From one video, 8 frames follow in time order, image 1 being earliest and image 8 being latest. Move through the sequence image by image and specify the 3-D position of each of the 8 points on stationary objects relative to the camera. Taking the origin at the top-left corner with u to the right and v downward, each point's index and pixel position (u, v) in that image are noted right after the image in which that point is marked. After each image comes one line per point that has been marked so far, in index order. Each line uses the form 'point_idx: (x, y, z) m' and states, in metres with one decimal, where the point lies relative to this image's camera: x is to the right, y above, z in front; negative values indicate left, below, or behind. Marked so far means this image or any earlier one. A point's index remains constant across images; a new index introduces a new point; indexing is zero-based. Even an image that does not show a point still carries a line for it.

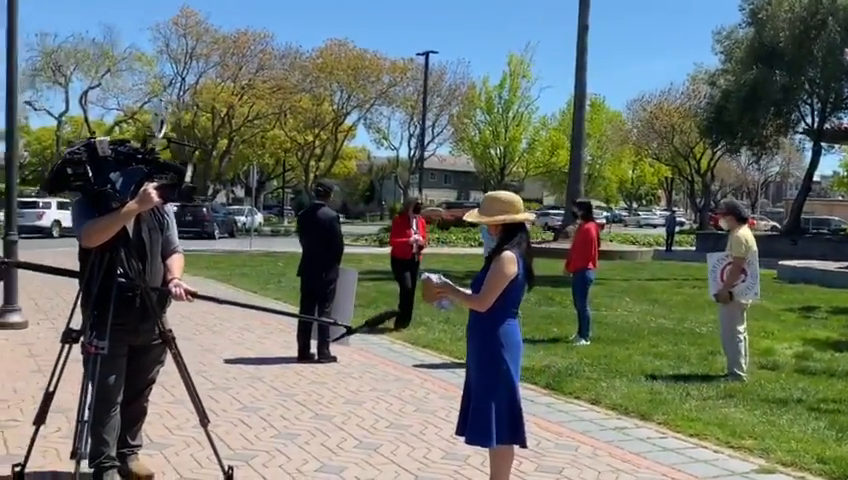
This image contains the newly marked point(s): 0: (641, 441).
0: (+1.6, -1.5, +6.8) m
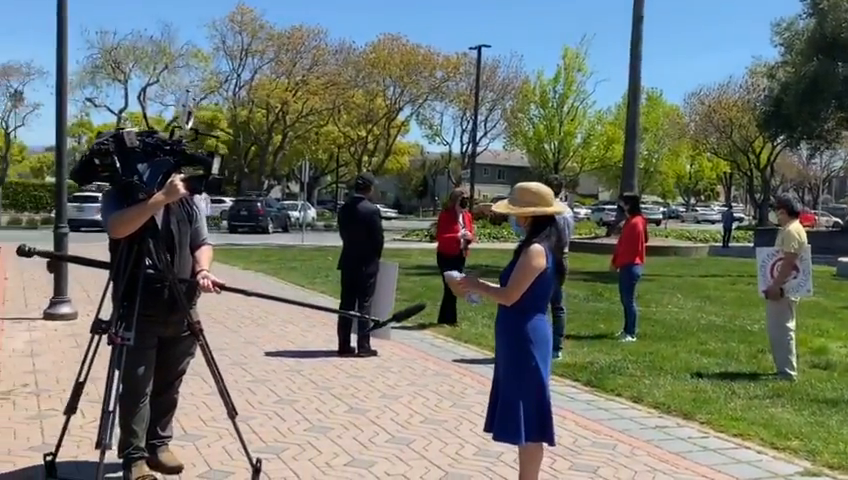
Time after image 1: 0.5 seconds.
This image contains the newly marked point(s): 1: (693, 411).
0: (+1.9, -1.5, +6.6) m
1: (+2.2, -1.4, +7.4) m
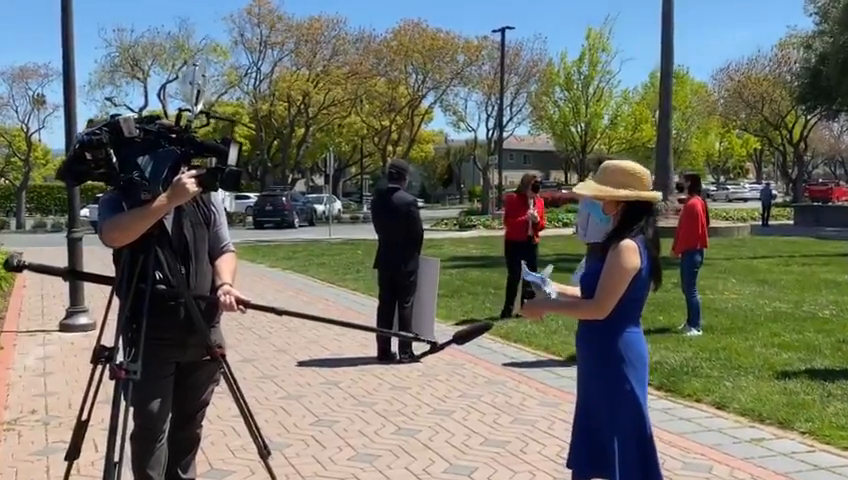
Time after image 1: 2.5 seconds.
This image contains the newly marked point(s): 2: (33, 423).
0: (+2.3, -1.4, +5.7) m
1: (+2.6, -1.3, +6.5) m
2: (-2.8, -1.3, +6.5) m
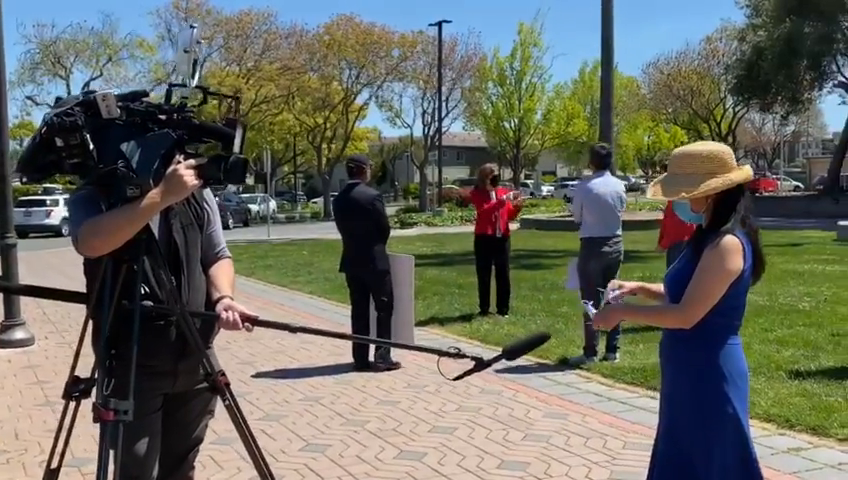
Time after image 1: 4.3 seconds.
0: (+2.3, -1.3, +5.2) m
1: (+2.6, -1.2, +6.0) m
2: (-2.8, -1.4, +5.6) m
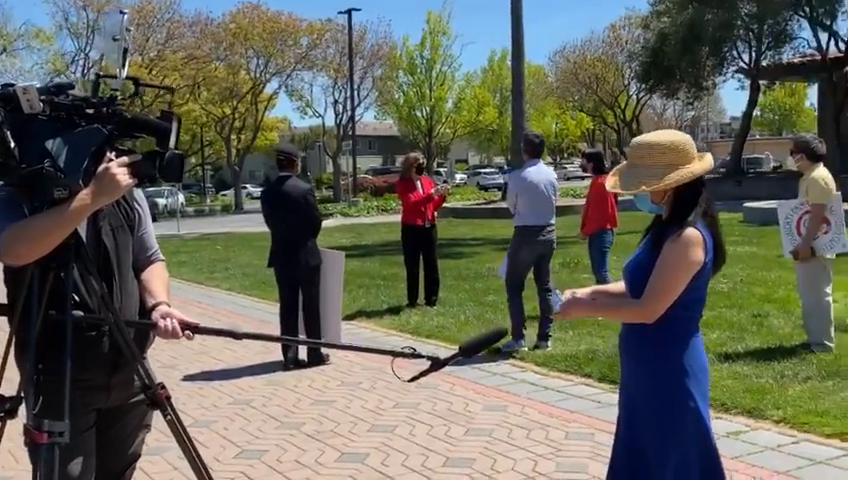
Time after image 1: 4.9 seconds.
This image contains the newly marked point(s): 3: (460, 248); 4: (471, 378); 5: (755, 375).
0: (+2.0, -1.2, +5.3) m
1: (+2.2, -1.1, +6.1) m
2: (-3.1, -1.4, +5.2) m
3: (+0.7, -0.2, +18.1) m
4: (+0.4, -1.1, +7.4) m
5: (+2.5, -1.0, +6.8) m
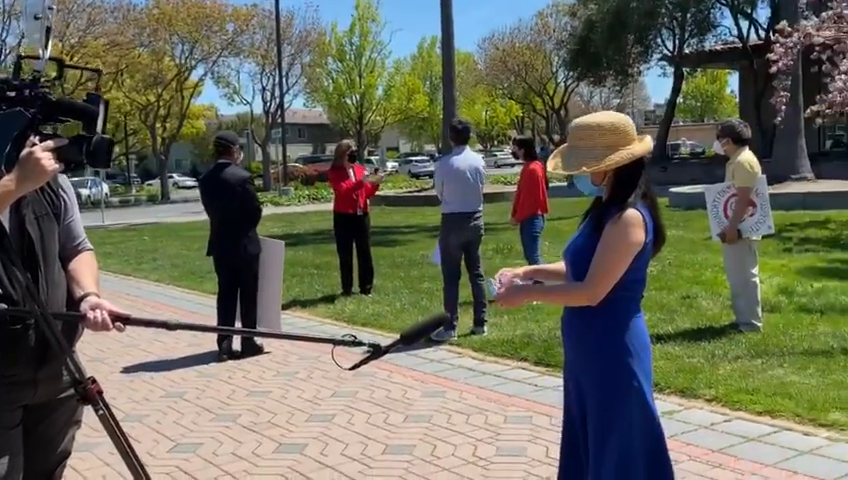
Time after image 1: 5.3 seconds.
0: (+1.7, -1.1, +5.4) m
1: (+1.8, -1.0, +6.2) m
2: (-3.5, -1.4, +4.9) m
3: (-0.6, +0.1, +18.0) m
4: (-0.1, -1.0, +7.3) m
5: (+2.0, -0.9, +7.0) m
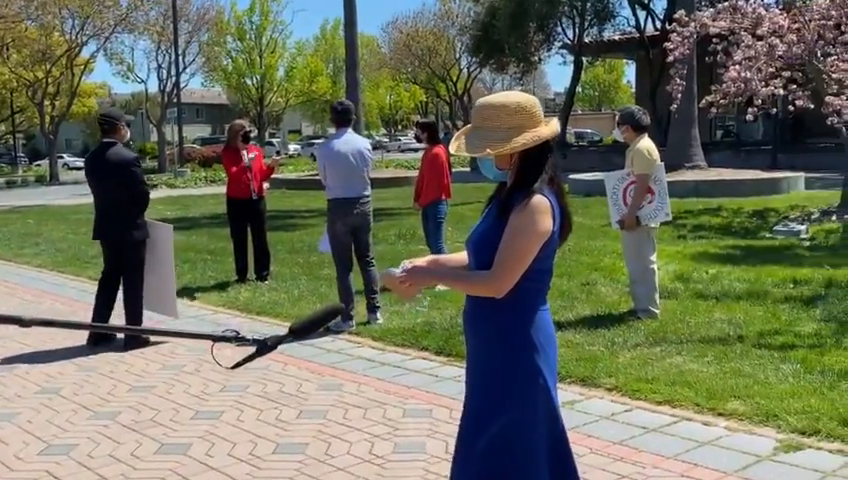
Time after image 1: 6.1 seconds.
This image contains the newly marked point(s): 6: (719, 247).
0: (+1.1, -1.0, +5.3) m
1: (+1.1, -0.9, +6.1) m
2: (-4.0, -1.3, +4.3) m
3: (-2.6, +0.4, +17.6) m
4: (-0.9, -0.9, +7.0) m
5: (+1.2, -0.8, +6.9) m
6: (+4.2, -0.1, +13.0) m
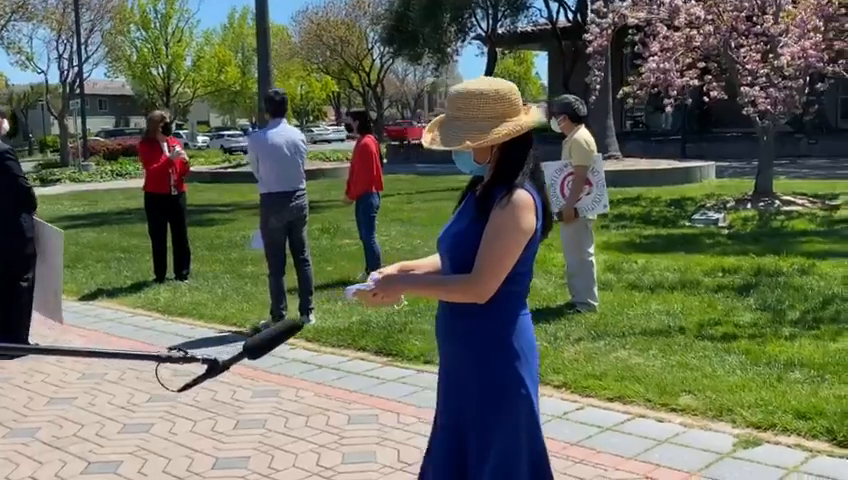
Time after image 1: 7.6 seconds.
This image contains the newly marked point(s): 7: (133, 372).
0: (+0.8, -1.0, +5.1) m
1: (+0.7, -0.9, +5.9) m
2: (-4.2, -1.3, +3.6) m
3: (-4.0, +0.5, +17.0) m
4: (-1.4, -0.9, +6.7) m
5: (+0.8, -0.7, +6.8) m
6: (+3.2, 0.0, +13.1) m
7: (-2.1, -0.9, +6.4) m
